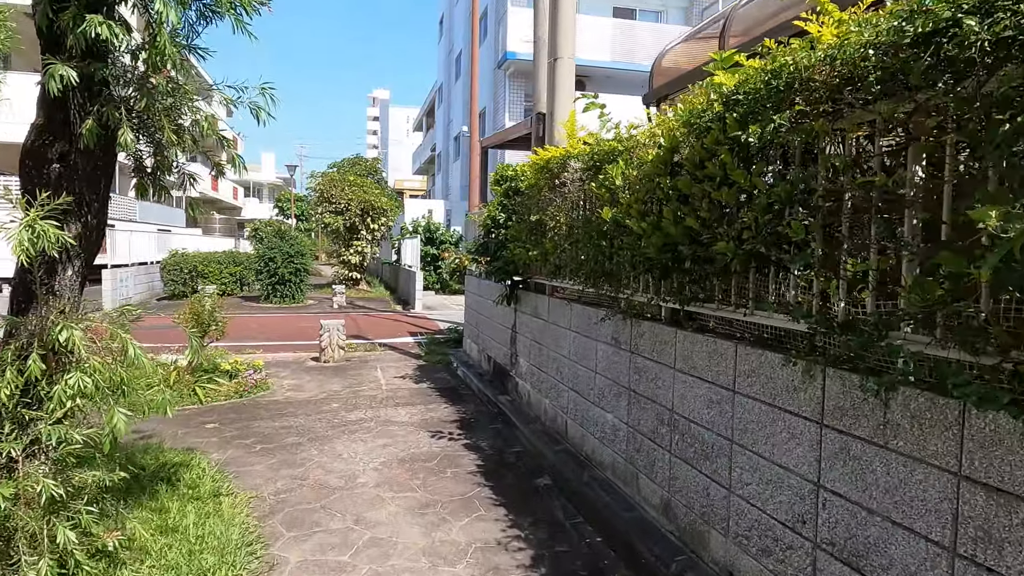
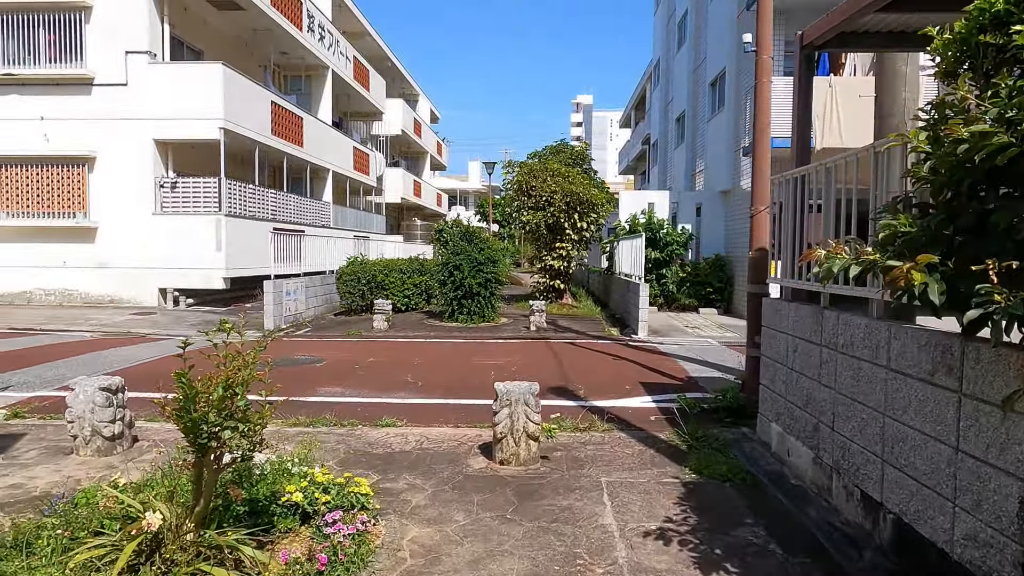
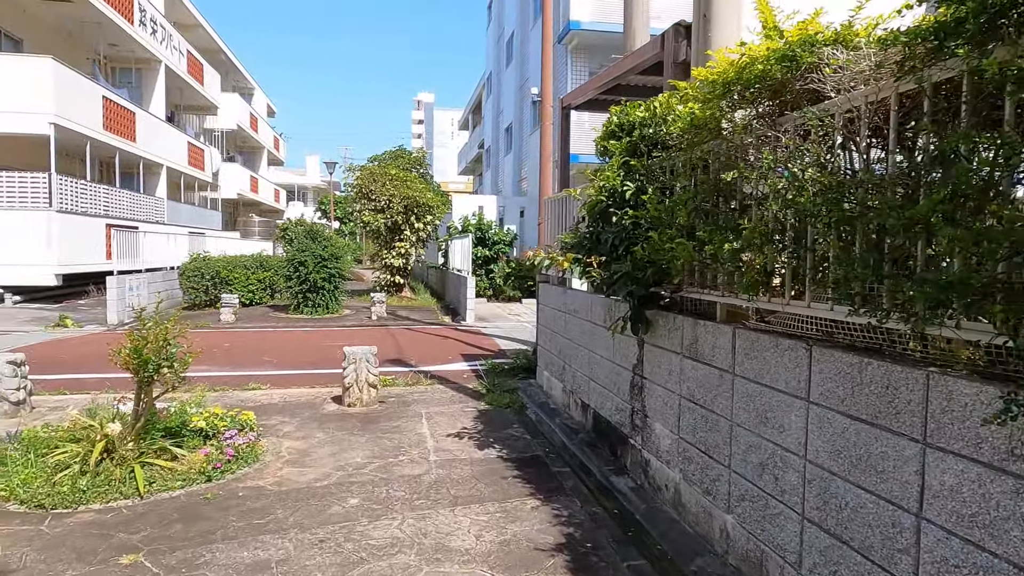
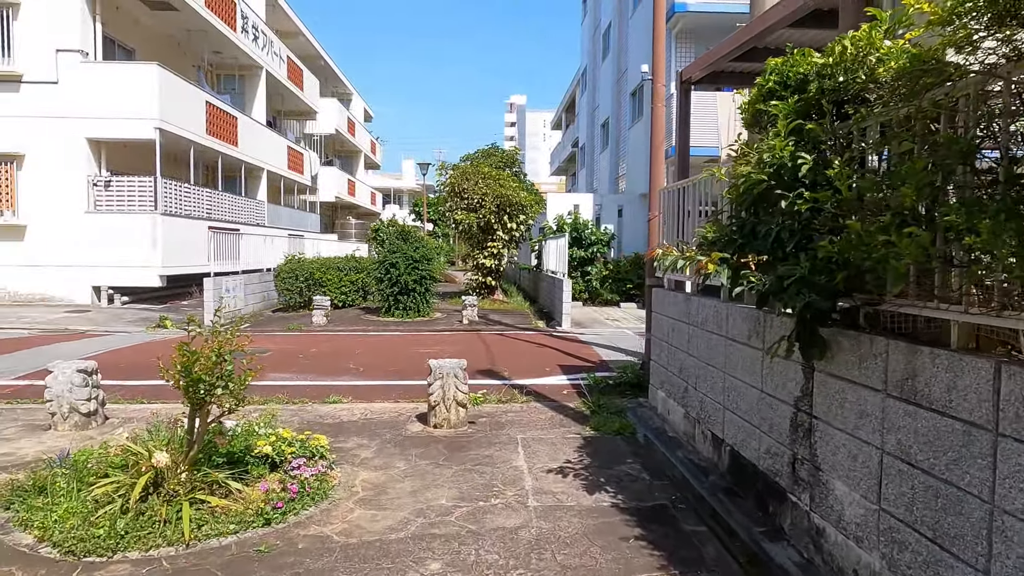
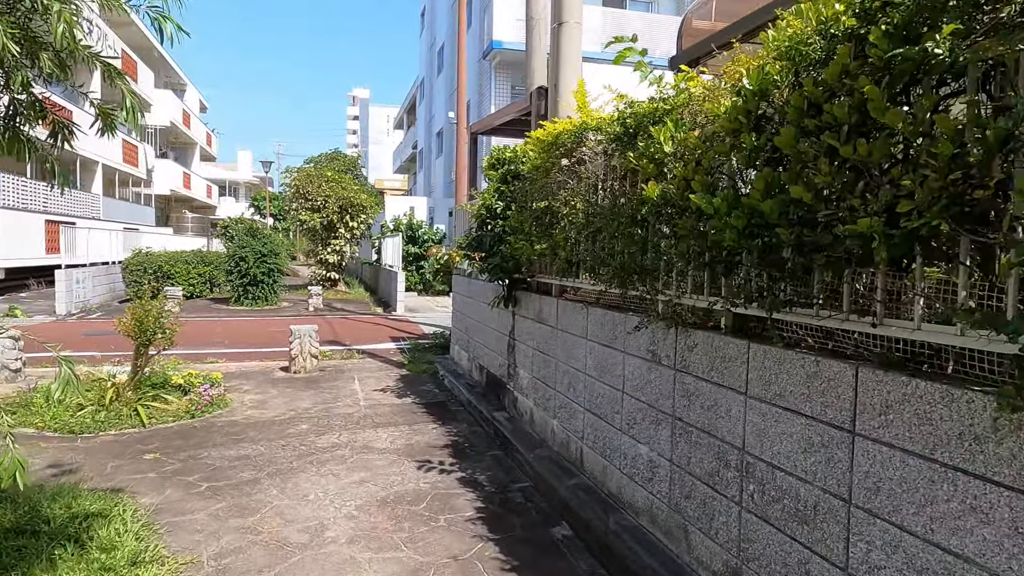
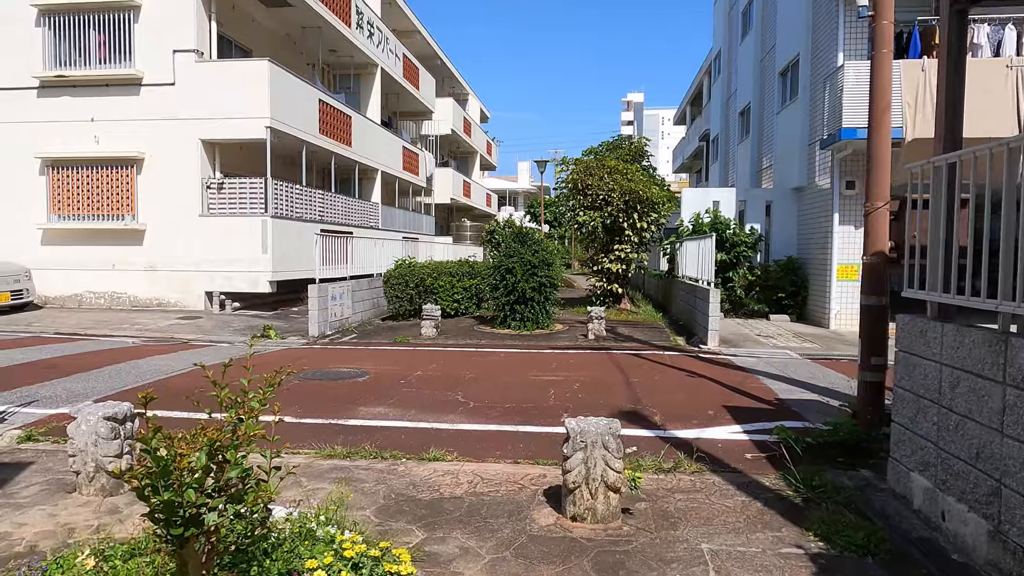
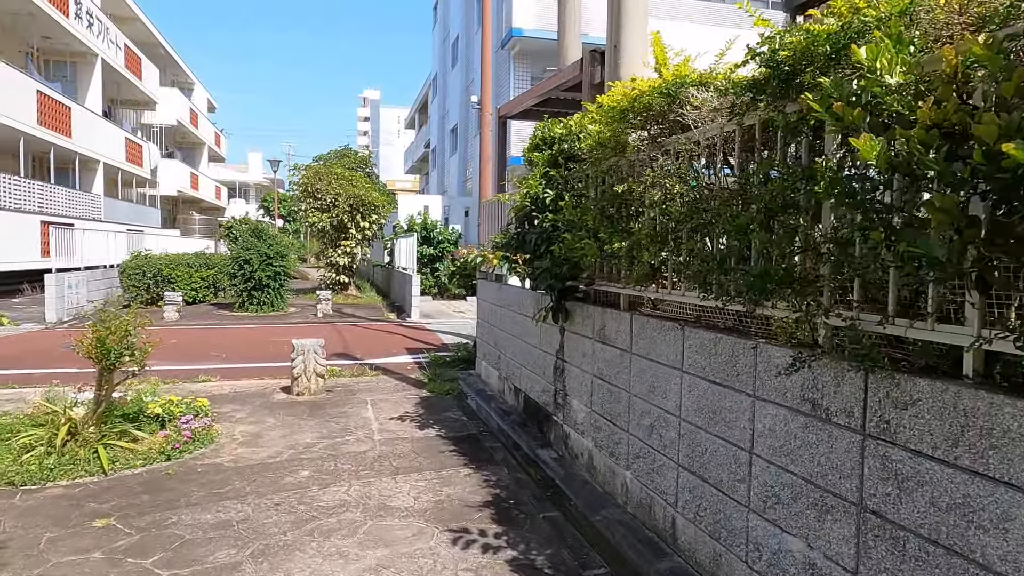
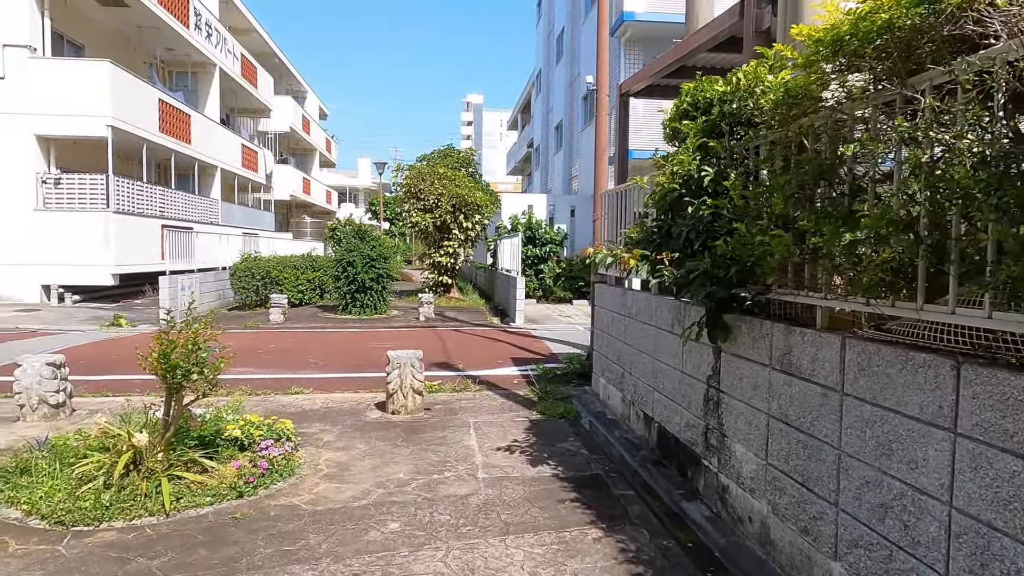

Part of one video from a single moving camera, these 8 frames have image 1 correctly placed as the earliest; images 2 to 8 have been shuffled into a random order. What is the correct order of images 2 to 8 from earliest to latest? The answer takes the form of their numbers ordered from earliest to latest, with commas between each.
5, 7, 3, 8, 4, 2, 6
